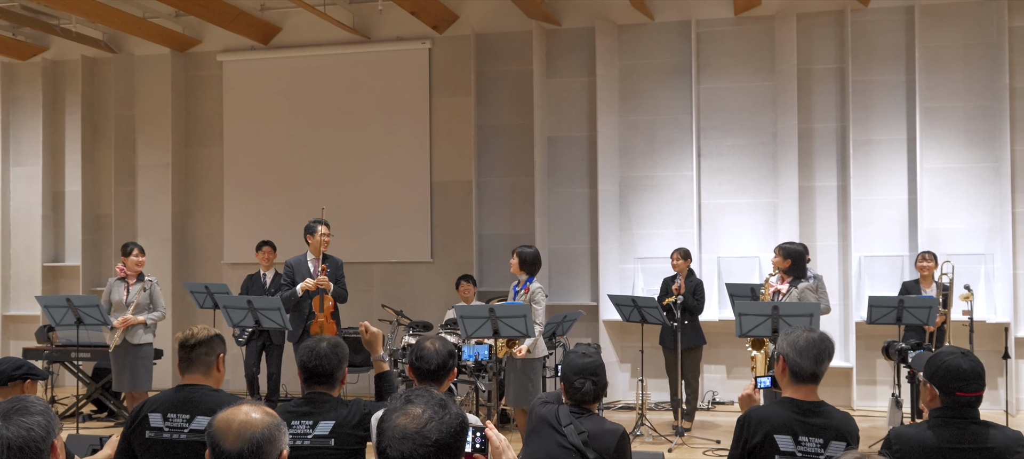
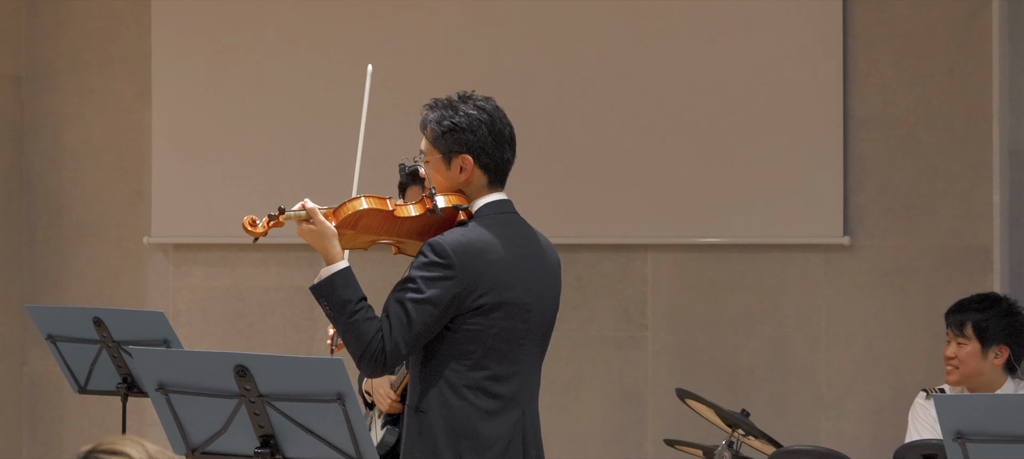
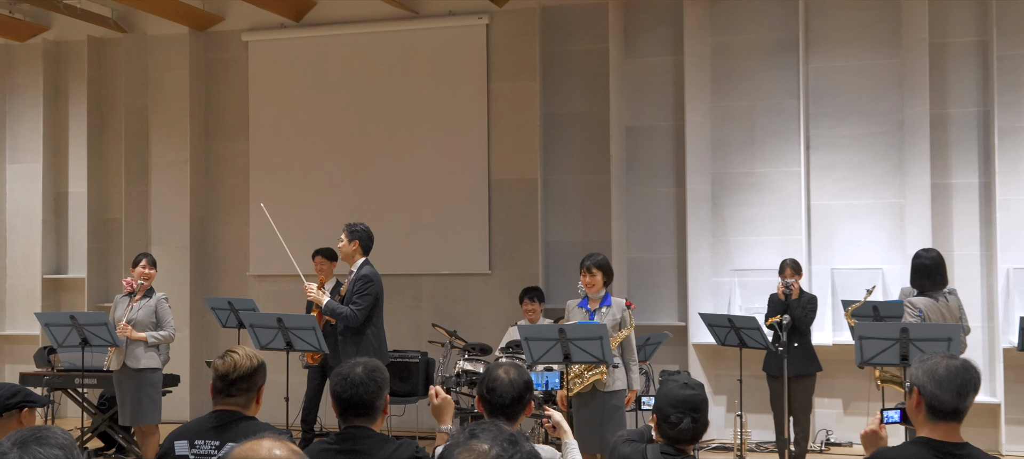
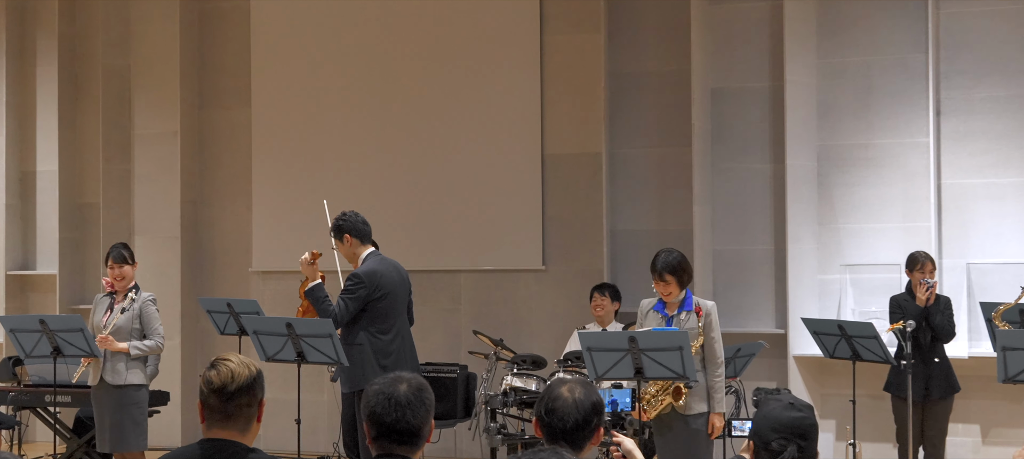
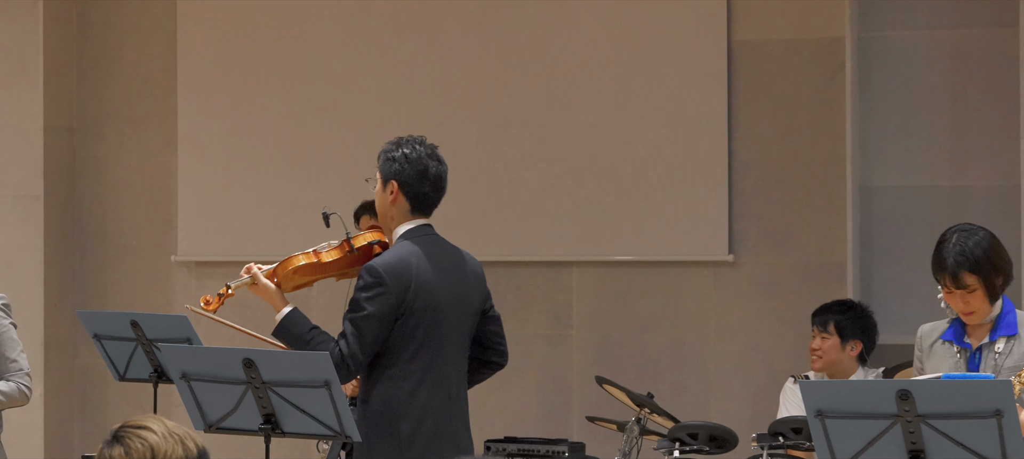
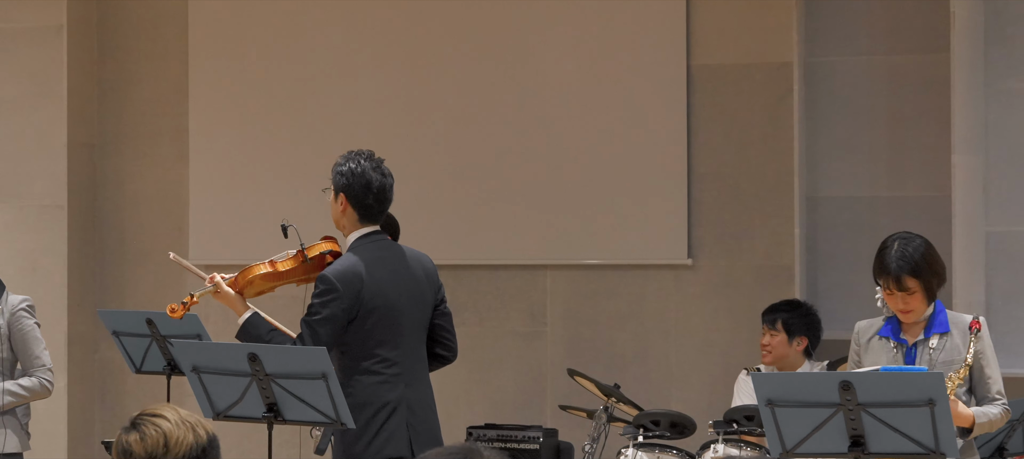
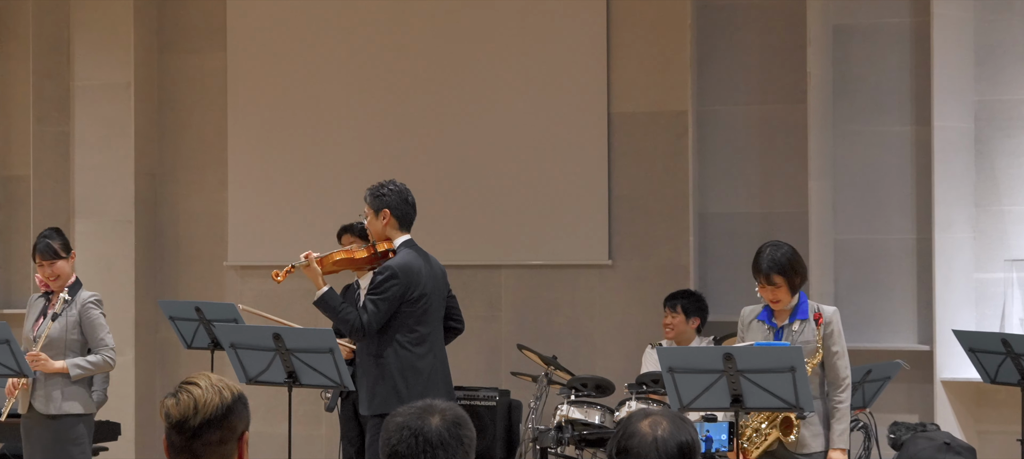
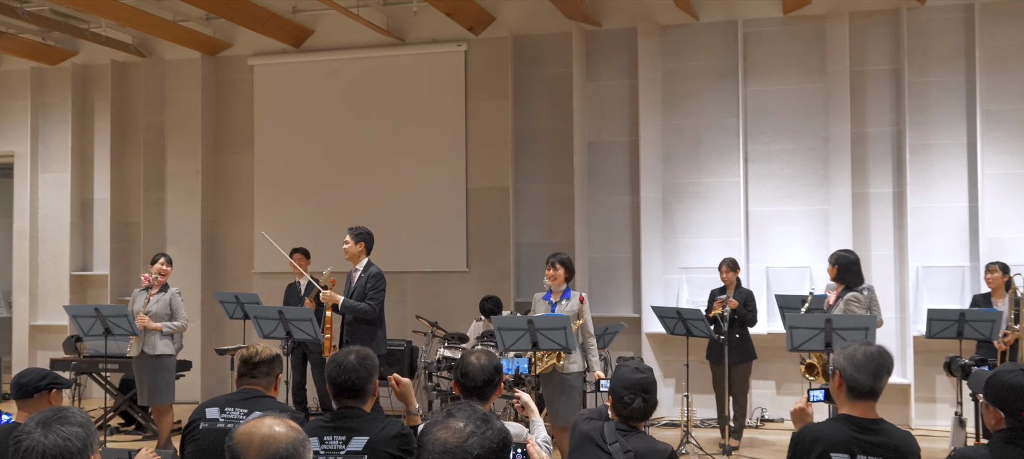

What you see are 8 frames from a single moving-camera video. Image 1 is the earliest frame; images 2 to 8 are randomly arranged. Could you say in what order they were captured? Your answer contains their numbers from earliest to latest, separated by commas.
8, 3, 4, 7, 6, 5, 2
